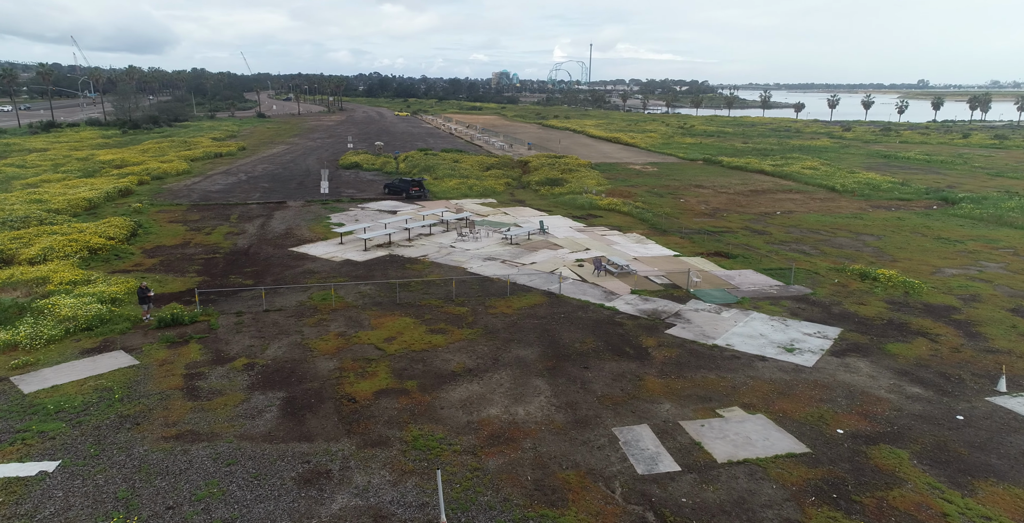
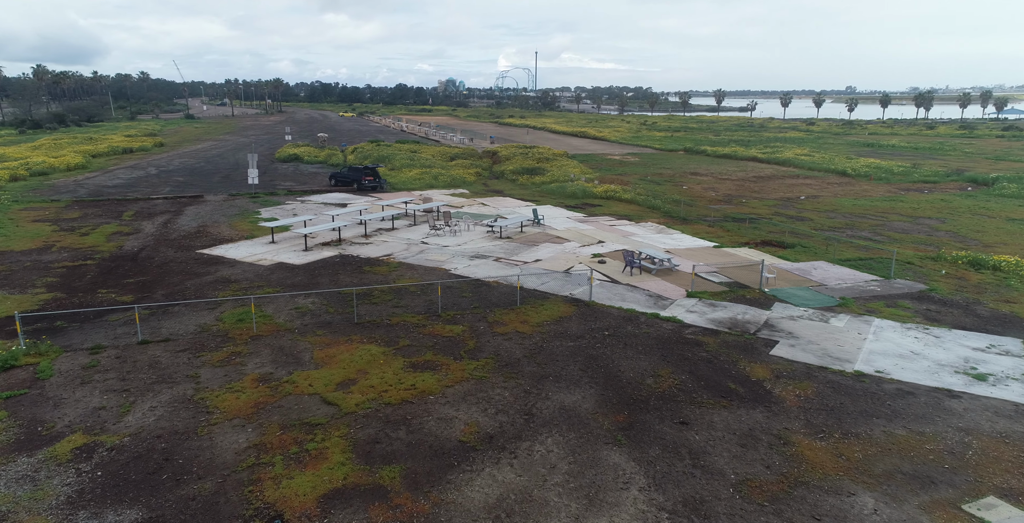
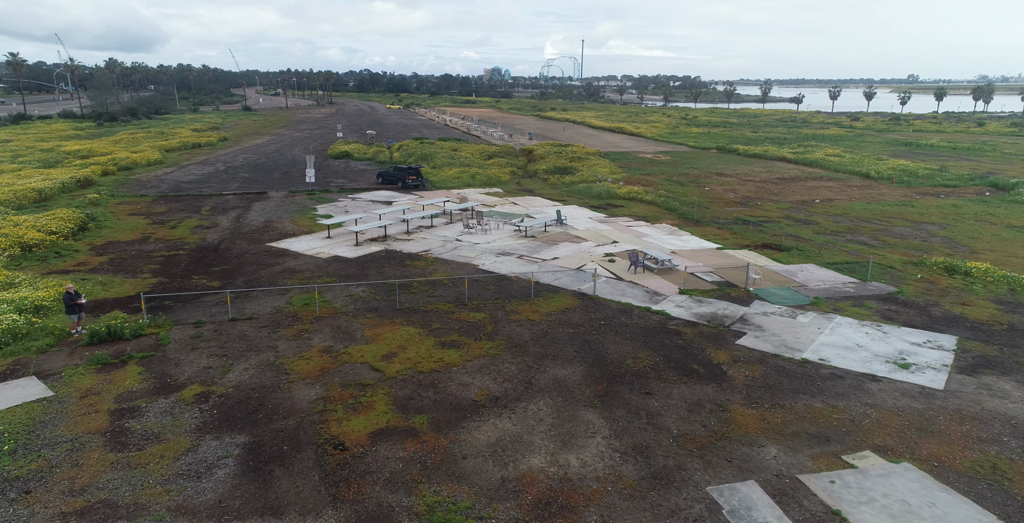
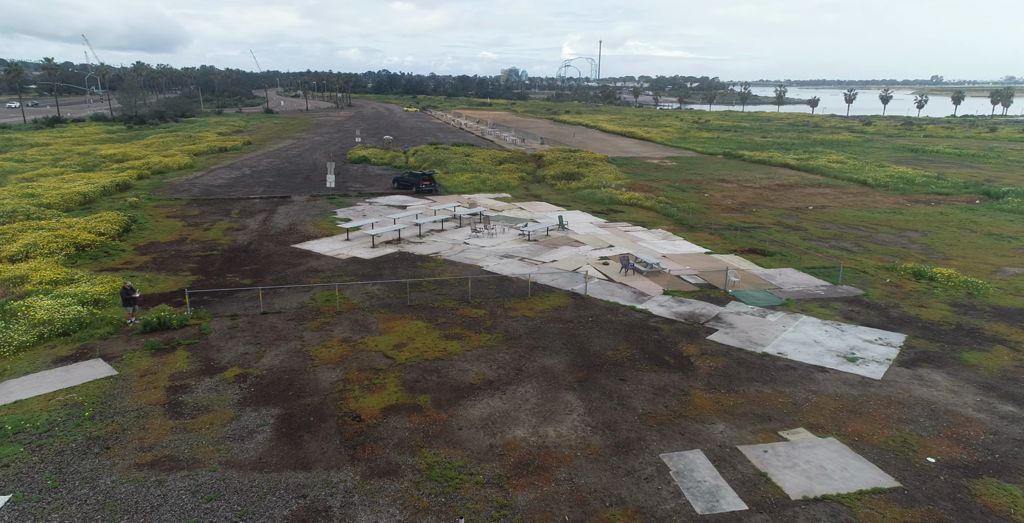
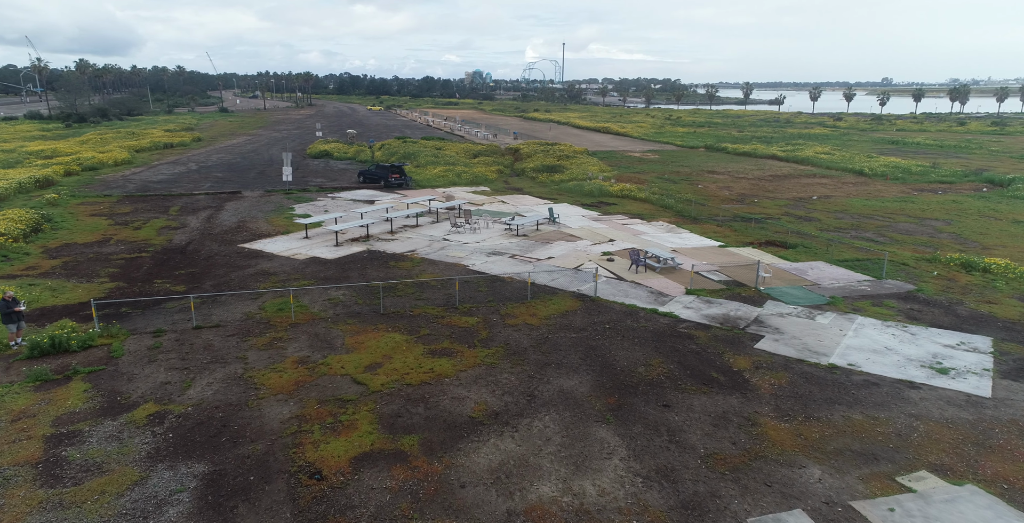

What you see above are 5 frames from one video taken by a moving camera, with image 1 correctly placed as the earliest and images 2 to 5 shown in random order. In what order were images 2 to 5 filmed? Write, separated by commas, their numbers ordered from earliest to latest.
4, 3, 5, 2
